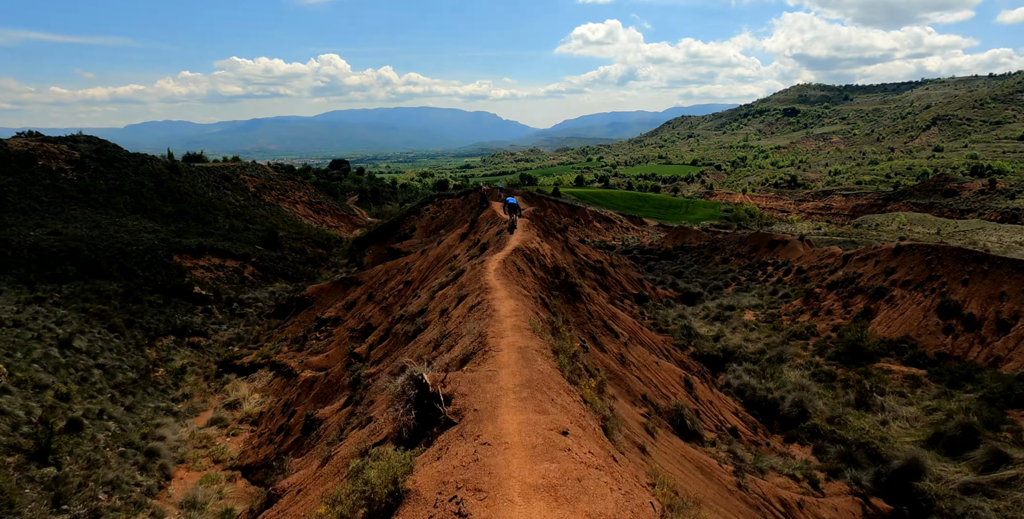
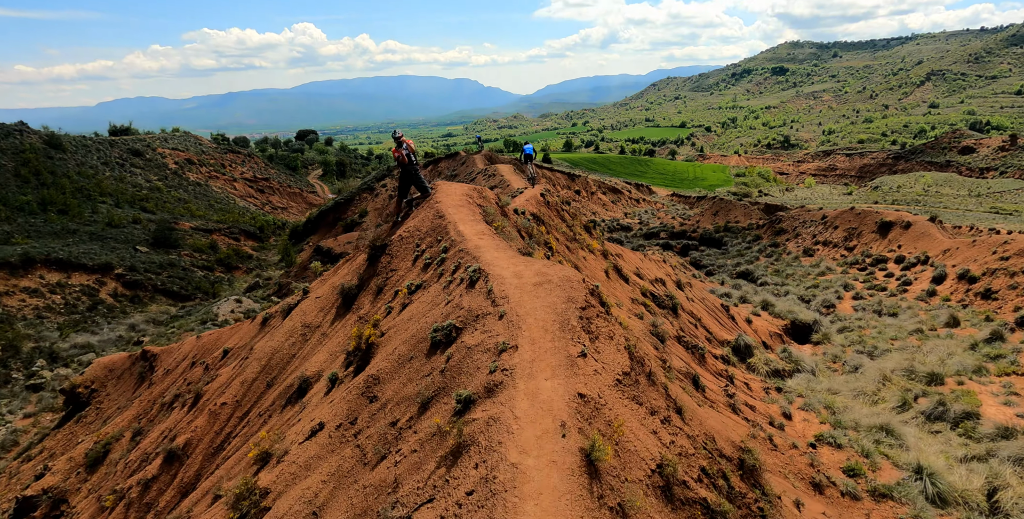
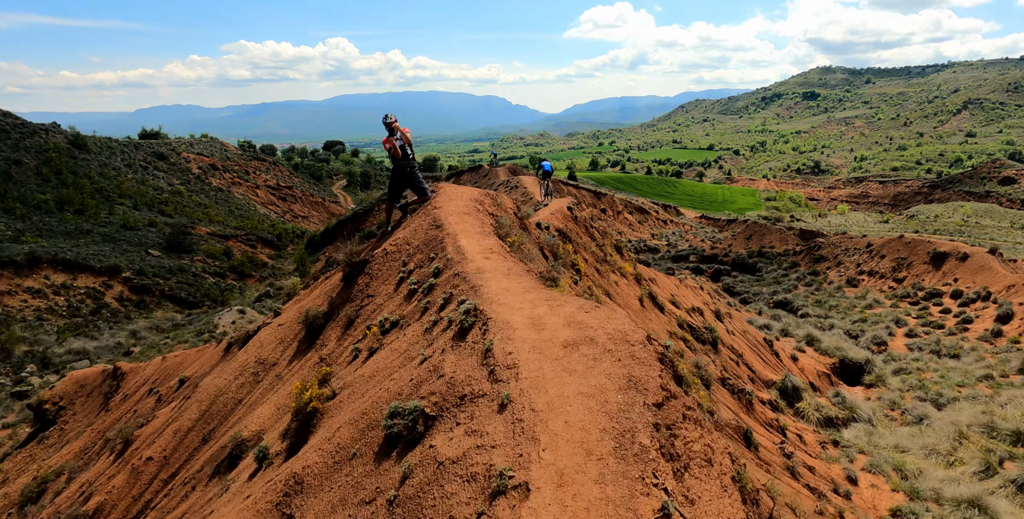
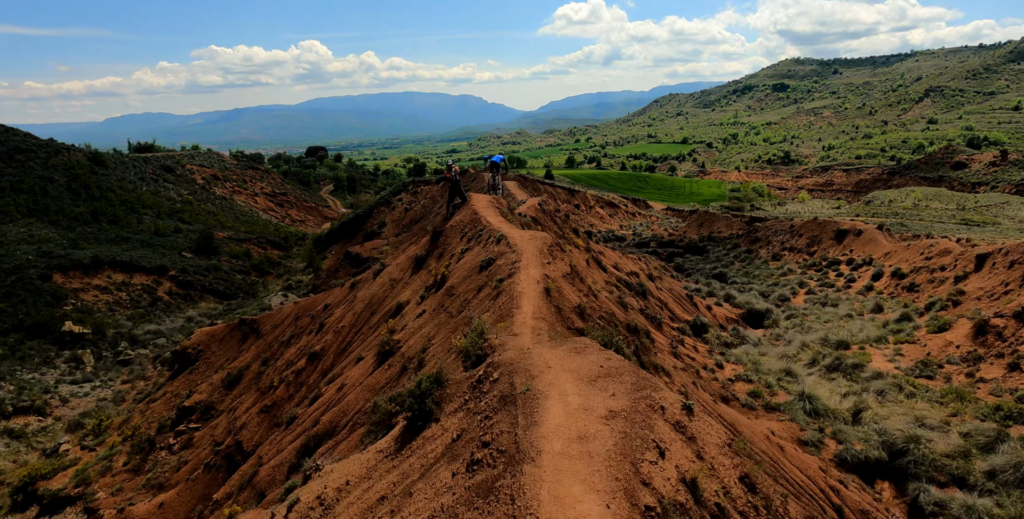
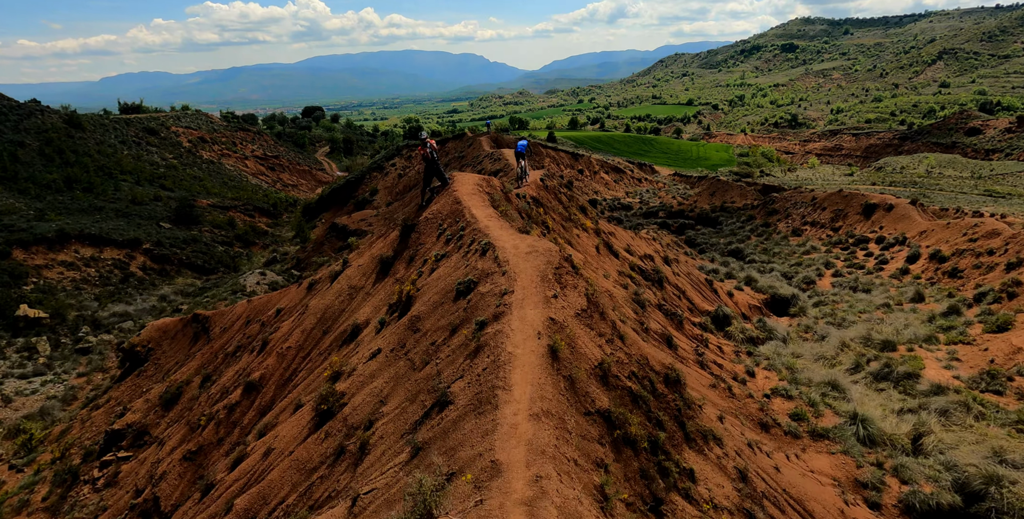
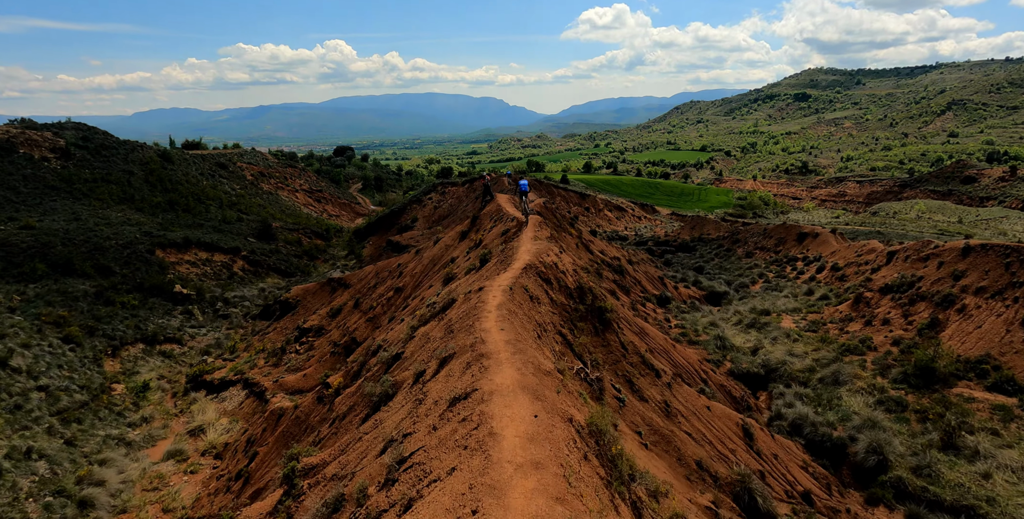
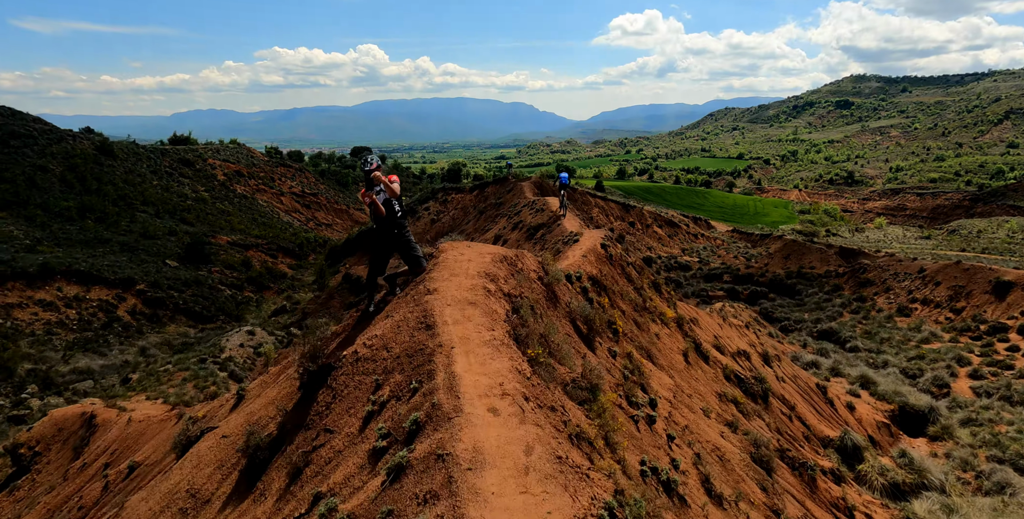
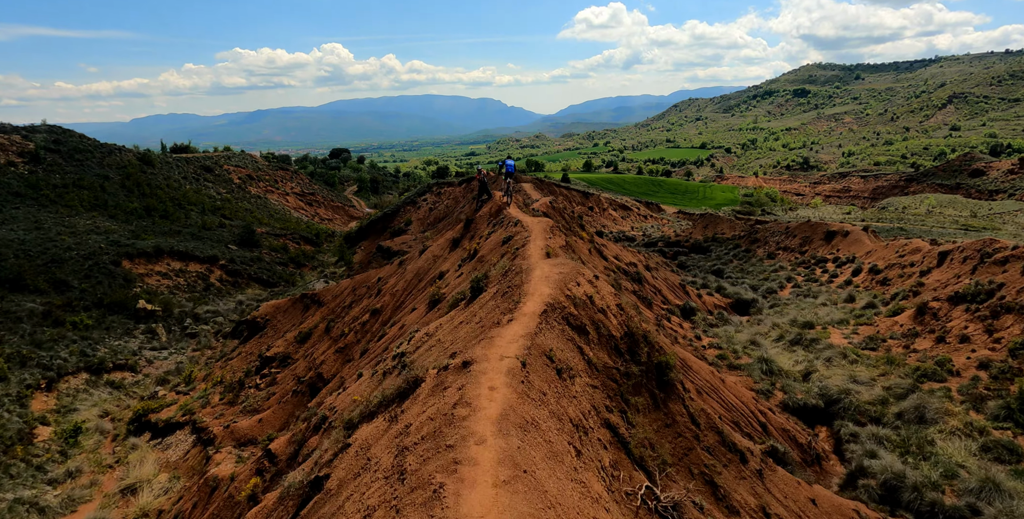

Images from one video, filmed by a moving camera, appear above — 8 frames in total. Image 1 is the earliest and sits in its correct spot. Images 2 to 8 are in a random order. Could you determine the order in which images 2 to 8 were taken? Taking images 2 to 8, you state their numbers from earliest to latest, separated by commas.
6, 8, 4, 5, 2, 3, 7
